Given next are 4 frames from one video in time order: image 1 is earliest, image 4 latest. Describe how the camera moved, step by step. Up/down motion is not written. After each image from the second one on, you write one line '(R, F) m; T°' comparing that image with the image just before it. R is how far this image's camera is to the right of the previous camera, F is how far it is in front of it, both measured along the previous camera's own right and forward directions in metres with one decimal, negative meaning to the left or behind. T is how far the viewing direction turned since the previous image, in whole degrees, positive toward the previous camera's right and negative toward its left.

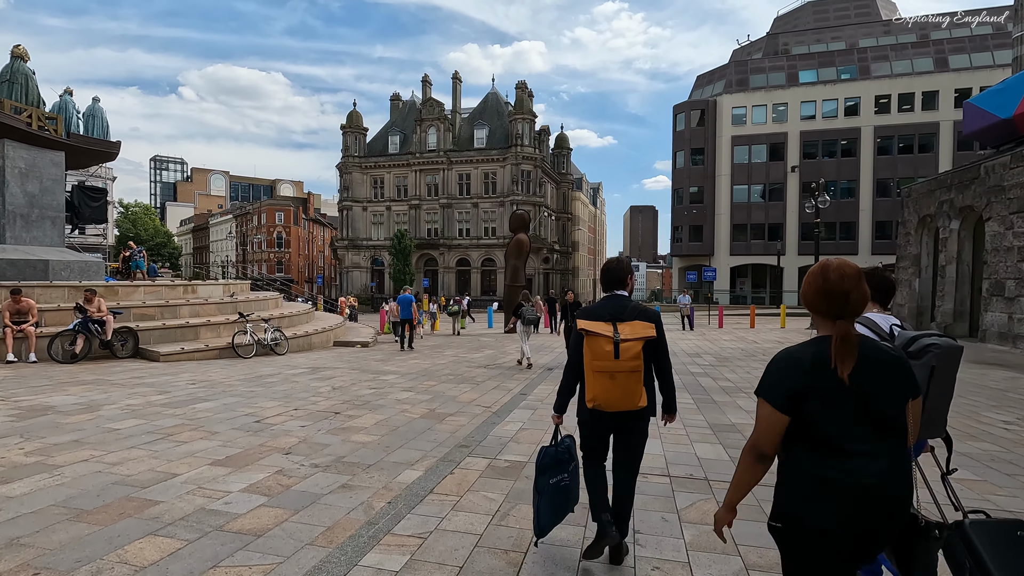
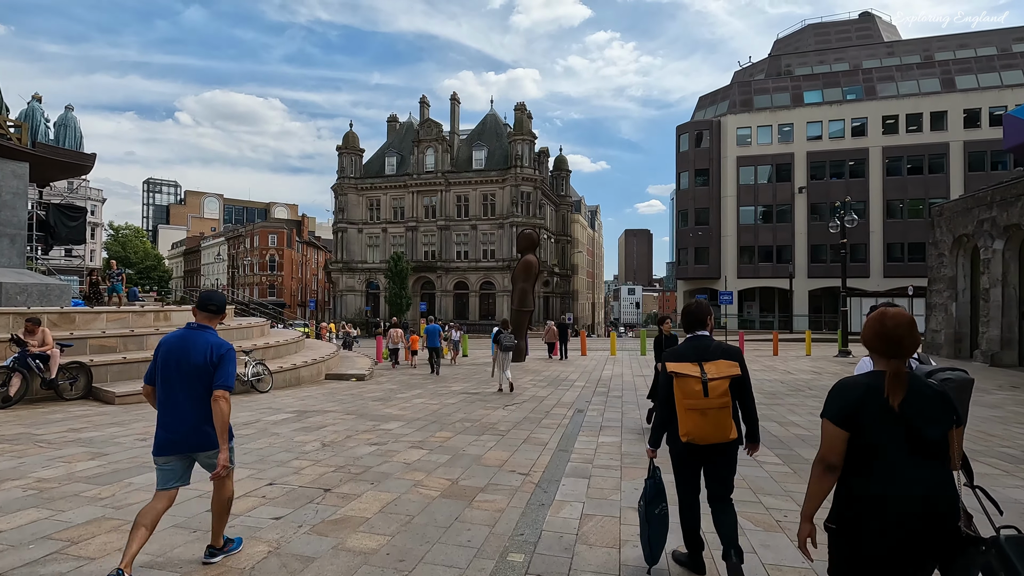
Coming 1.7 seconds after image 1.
(-0.6, +1.8) m; +1°
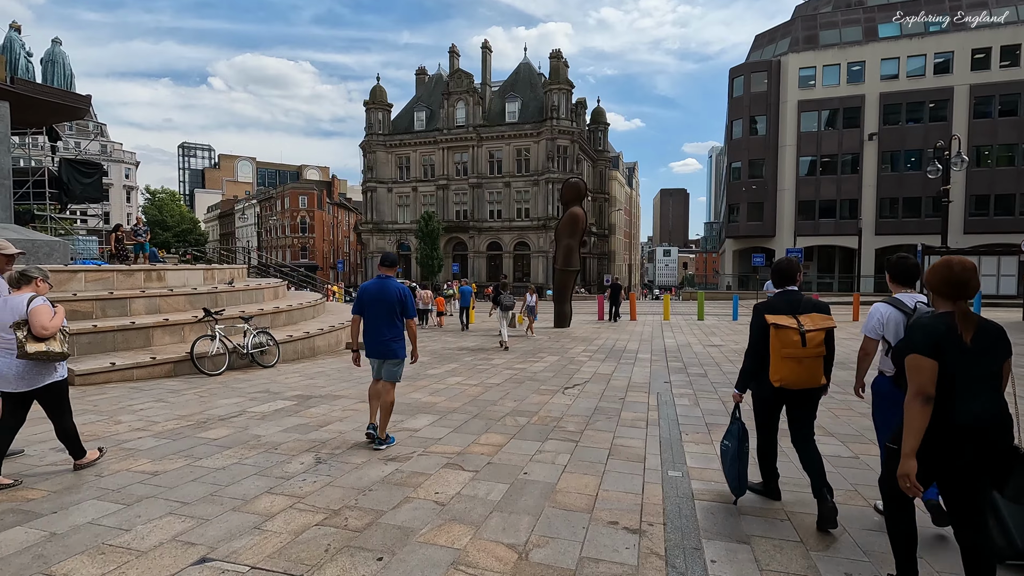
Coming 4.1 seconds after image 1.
(-0.5, +2.5) m; -3°
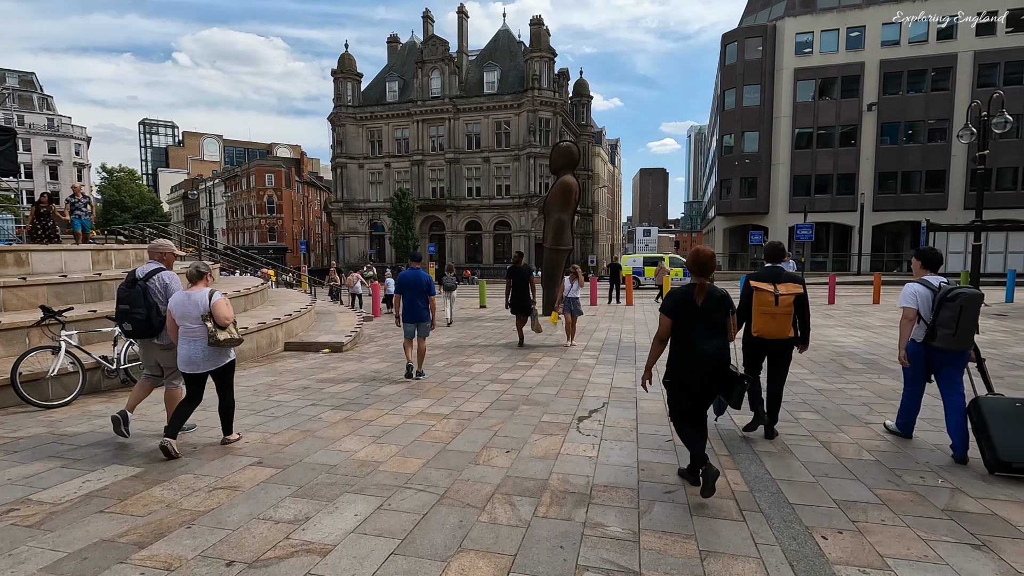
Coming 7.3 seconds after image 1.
(-0.1, +2.8) m; +2°
